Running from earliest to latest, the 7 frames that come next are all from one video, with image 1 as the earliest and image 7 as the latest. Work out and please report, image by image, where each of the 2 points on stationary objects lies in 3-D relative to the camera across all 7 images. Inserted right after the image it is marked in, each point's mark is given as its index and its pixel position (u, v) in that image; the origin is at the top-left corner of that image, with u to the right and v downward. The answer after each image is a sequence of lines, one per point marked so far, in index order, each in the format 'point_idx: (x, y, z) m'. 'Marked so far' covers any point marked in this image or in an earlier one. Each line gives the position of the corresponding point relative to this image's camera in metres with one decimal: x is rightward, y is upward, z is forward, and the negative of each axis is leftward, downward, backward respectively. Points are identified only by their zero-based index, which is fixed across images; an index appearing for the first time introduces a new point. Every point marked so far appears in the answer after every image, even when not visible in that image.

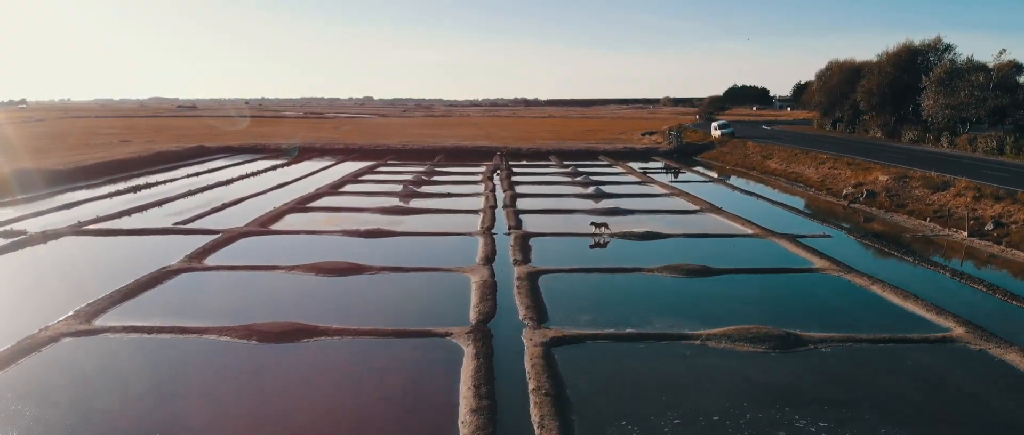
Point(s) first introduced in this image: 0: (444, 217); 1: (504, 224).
0: (-1.8, 0.0, +18.5) m
1: (-0.2, -0.1, +17.2) m
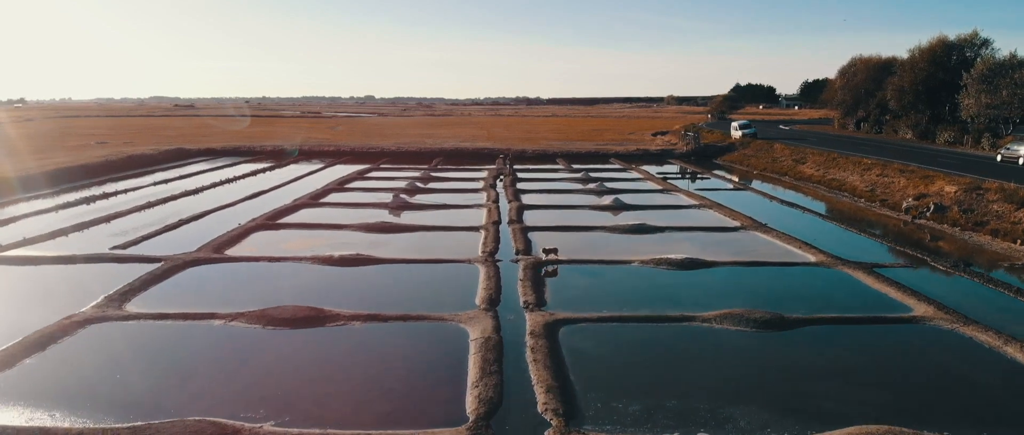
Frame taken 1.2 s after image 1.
0: (-1.6, -0.4, +15.6) m
1: (-0.1, -0.6, +14.3) m
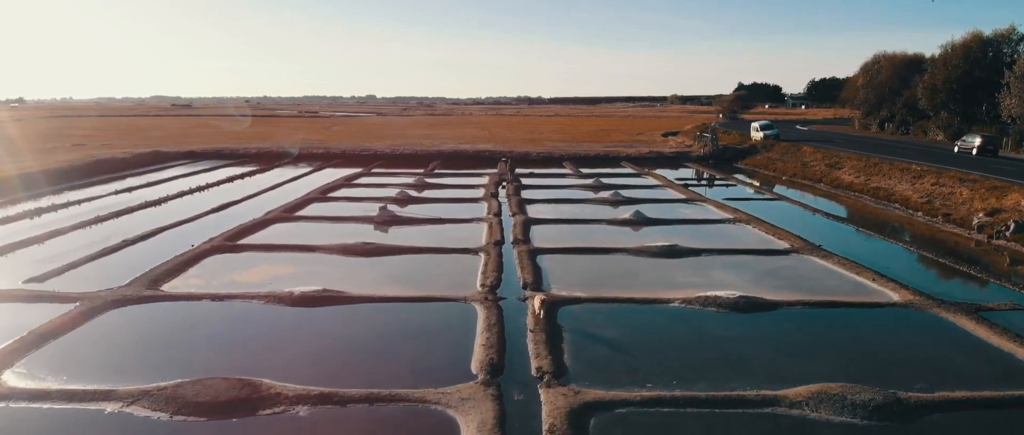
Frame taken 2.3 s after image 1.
0: (-1.5, -0.8, +13.0) m
1: (0.0, -1.0, +11.7) m
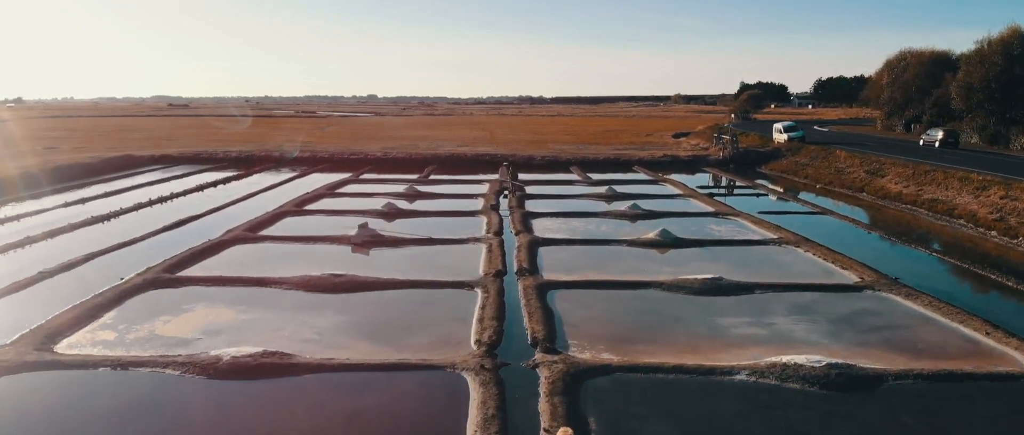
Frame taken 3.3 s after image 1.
0: (-1.4, -1.2, +10.4) m
1: (+0.1, -1.4, +9.1) m
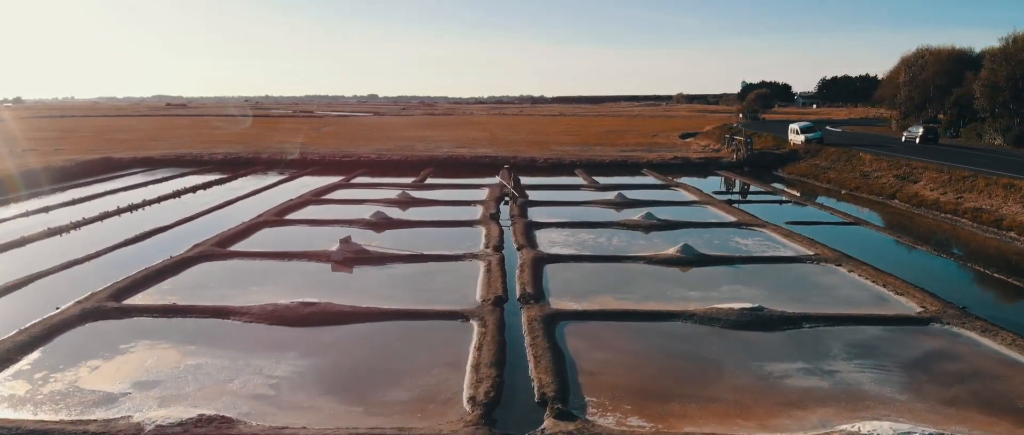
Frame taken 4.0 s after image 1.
0: (-1.4, -1.4, +8.7) m
1: (+0.1, -1.6, +7.4) m
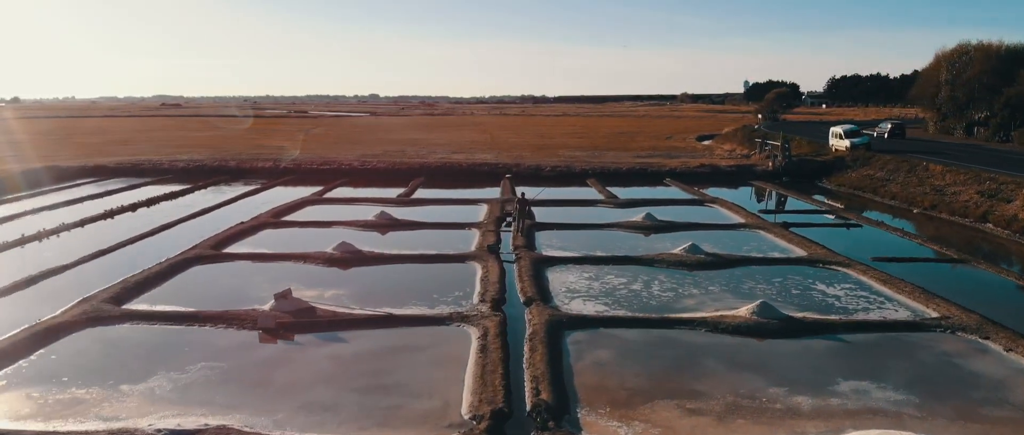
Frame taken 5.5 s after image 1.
0: (-1.4, -2.0, +5.1) m
1: (+0.2, -2.2, +3.7) m
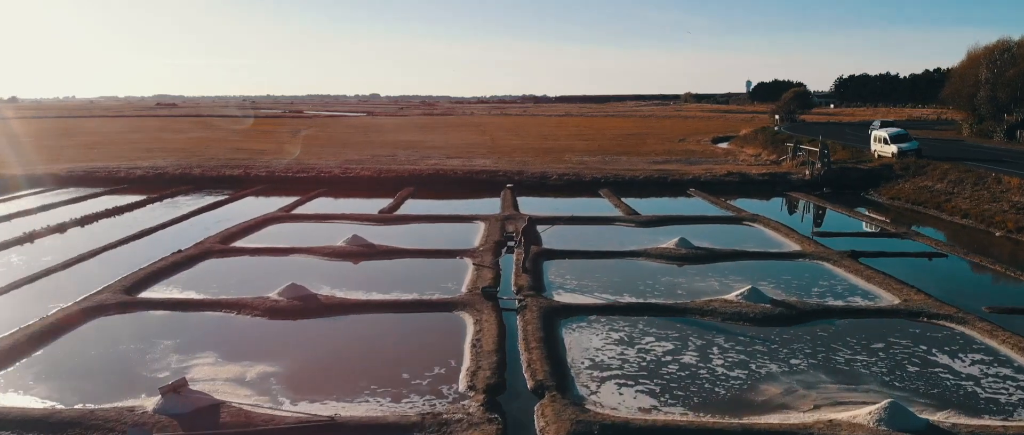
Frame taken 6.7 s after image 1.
0: (-1.3, -2.5, +2.0) m
1: (+0.2, -2.7, +0.7) m
